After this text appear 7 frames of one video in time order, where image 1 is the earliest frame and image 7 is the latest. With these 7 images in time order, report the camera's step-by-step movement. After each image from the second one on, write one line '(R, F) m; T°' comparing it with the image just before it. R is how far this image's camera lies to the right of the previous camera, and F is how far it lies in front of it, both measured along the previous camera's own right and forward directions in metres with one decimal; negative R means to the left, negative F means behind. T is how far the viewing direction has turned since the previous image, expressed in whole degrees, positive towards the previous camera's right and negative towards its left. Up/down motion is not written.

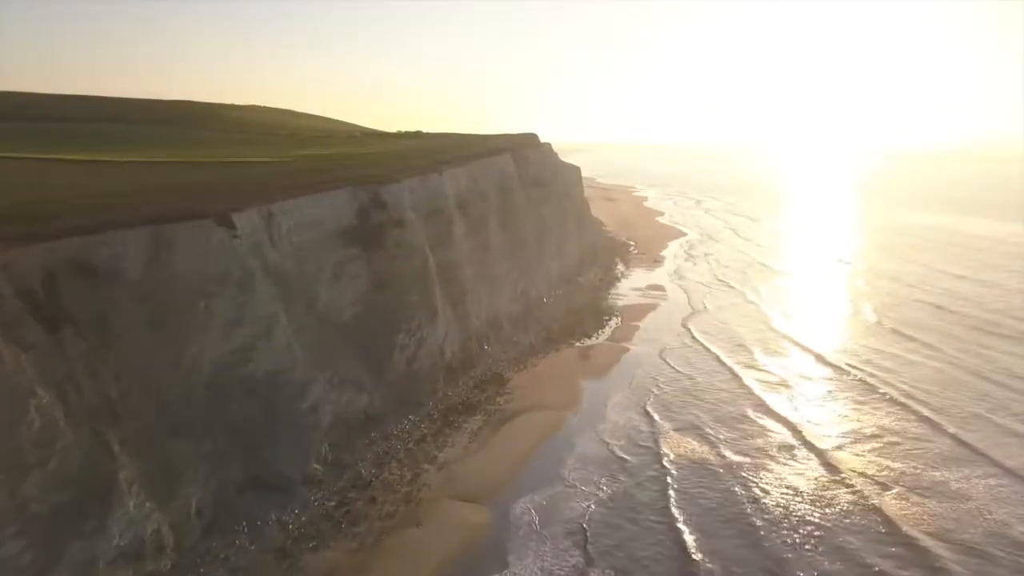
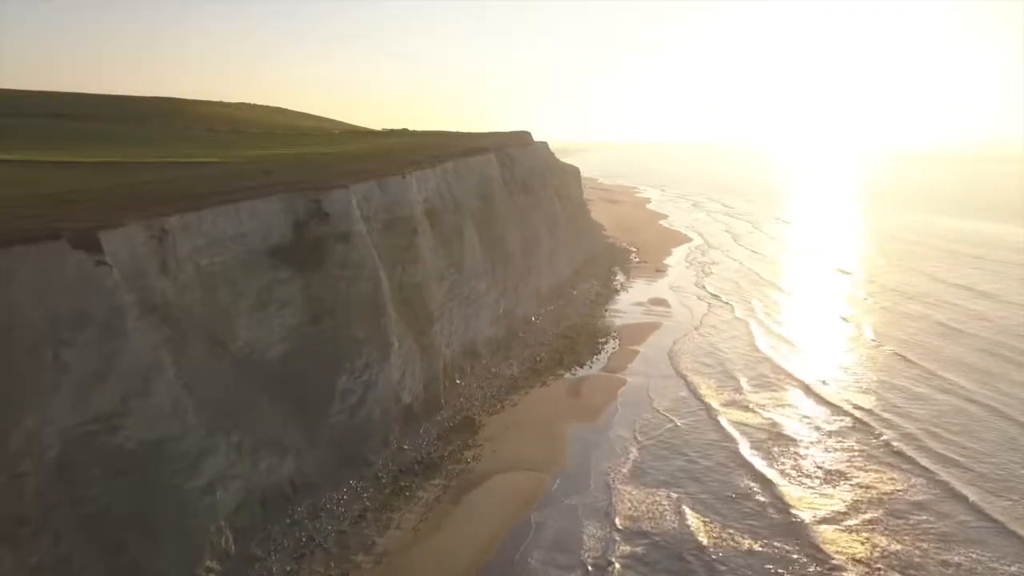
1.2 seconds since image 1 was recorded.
(+0.5, +3.2) m; 0°
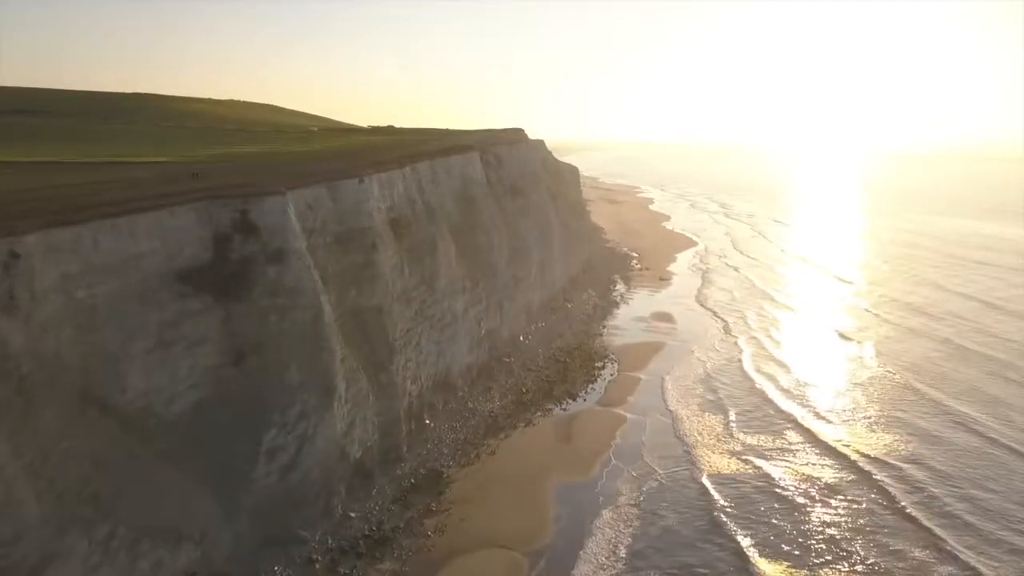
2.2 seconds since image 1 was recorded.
(+0.4, +2.8) m; 0°
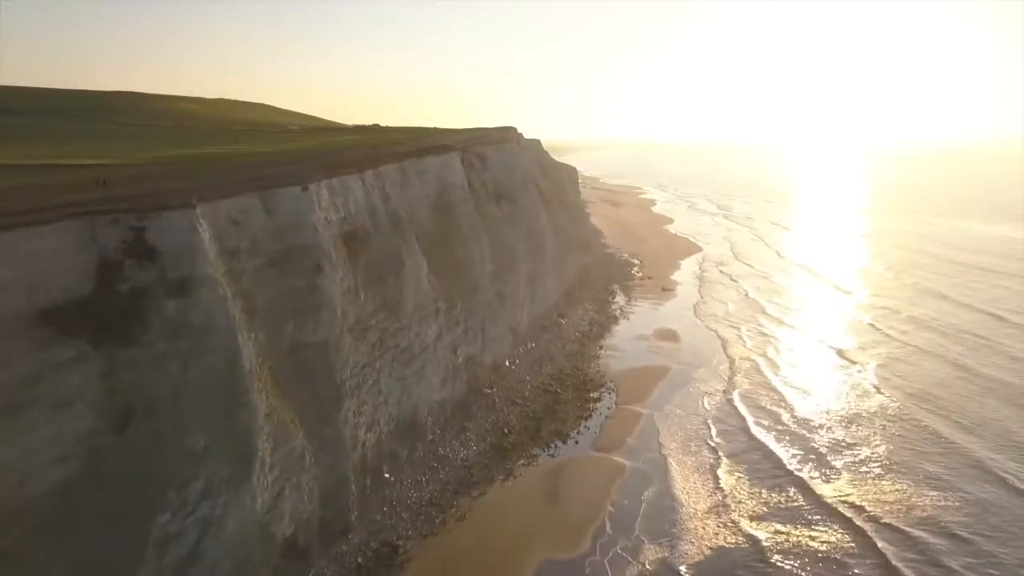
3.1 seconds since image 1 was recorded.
(+0.4, +2.5) m; 0°
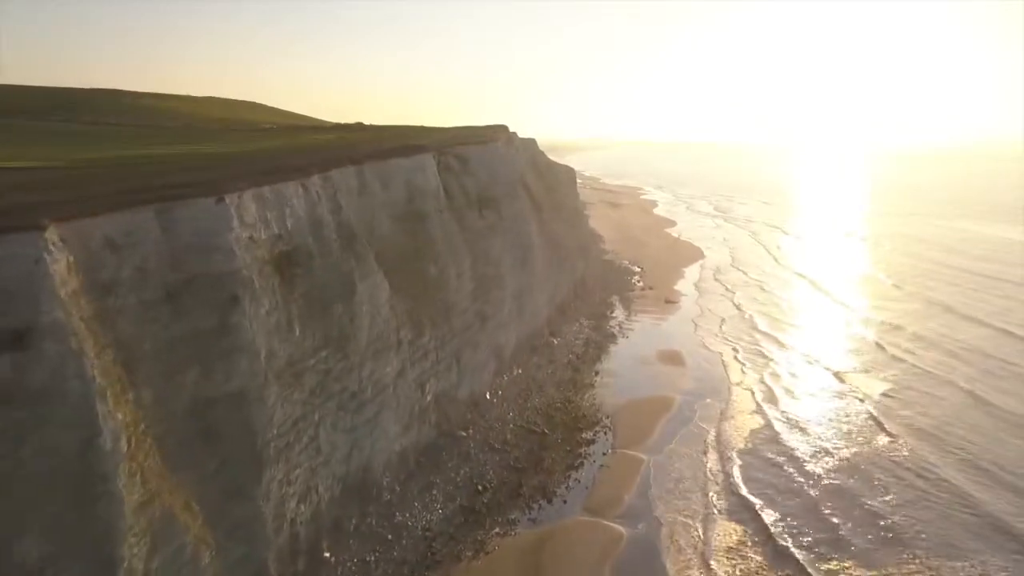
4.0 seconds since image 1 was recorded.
(+0.4, +2.5) m; 0°
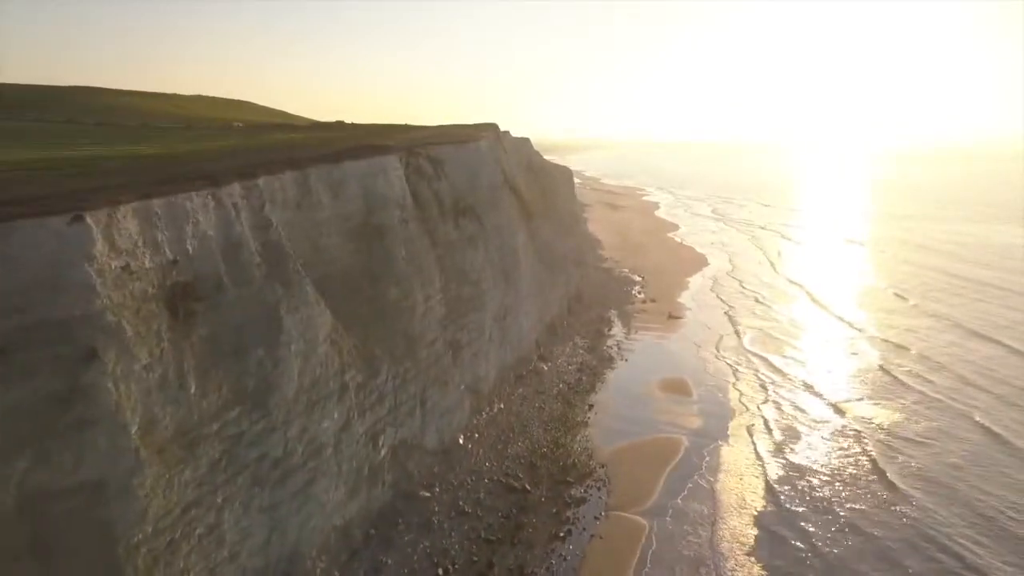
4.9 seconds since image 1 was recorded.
(+0.4, +2.4) m; 0°
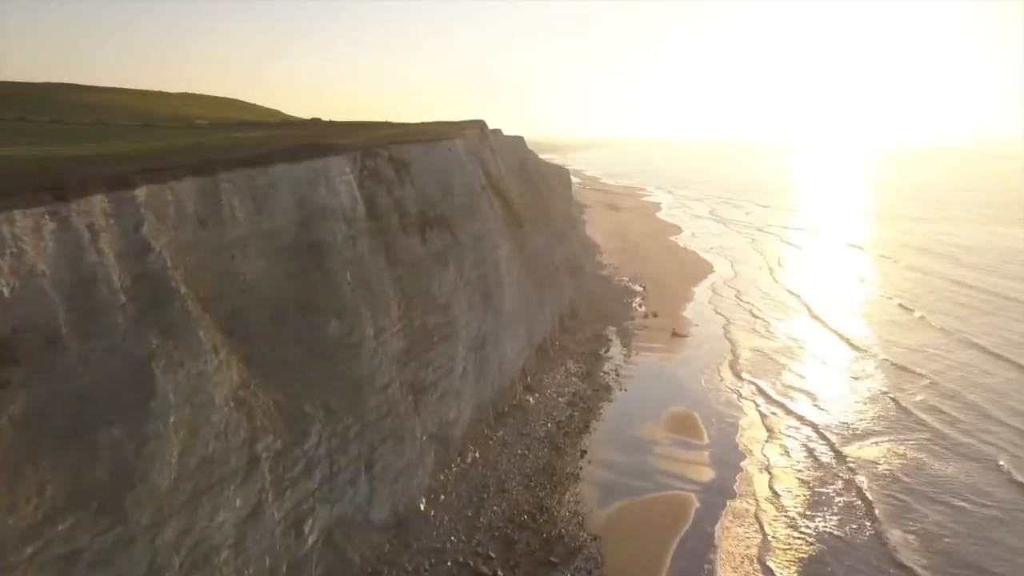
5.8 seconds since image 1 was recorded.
(+0.4, +2.5) m; 0°
